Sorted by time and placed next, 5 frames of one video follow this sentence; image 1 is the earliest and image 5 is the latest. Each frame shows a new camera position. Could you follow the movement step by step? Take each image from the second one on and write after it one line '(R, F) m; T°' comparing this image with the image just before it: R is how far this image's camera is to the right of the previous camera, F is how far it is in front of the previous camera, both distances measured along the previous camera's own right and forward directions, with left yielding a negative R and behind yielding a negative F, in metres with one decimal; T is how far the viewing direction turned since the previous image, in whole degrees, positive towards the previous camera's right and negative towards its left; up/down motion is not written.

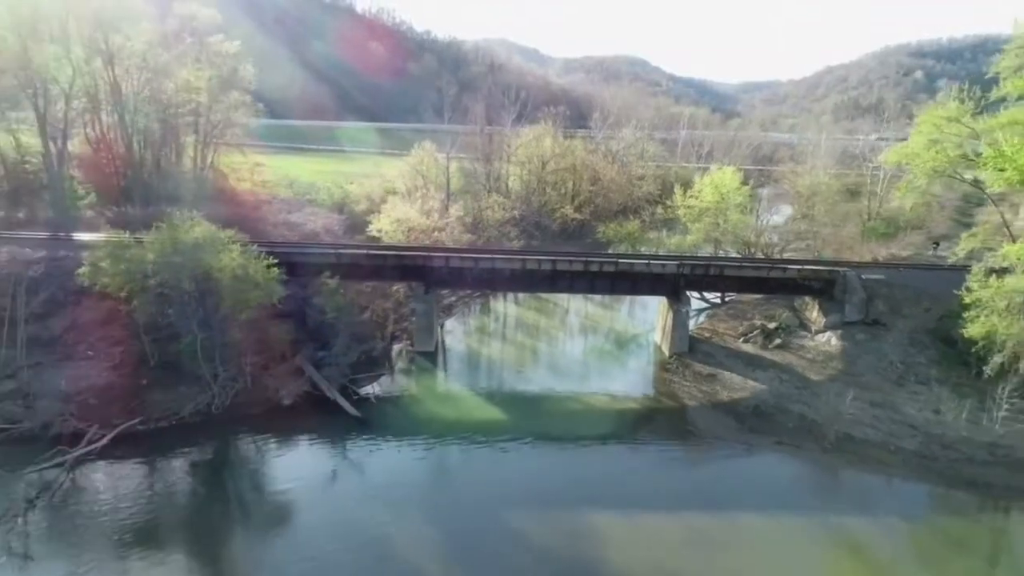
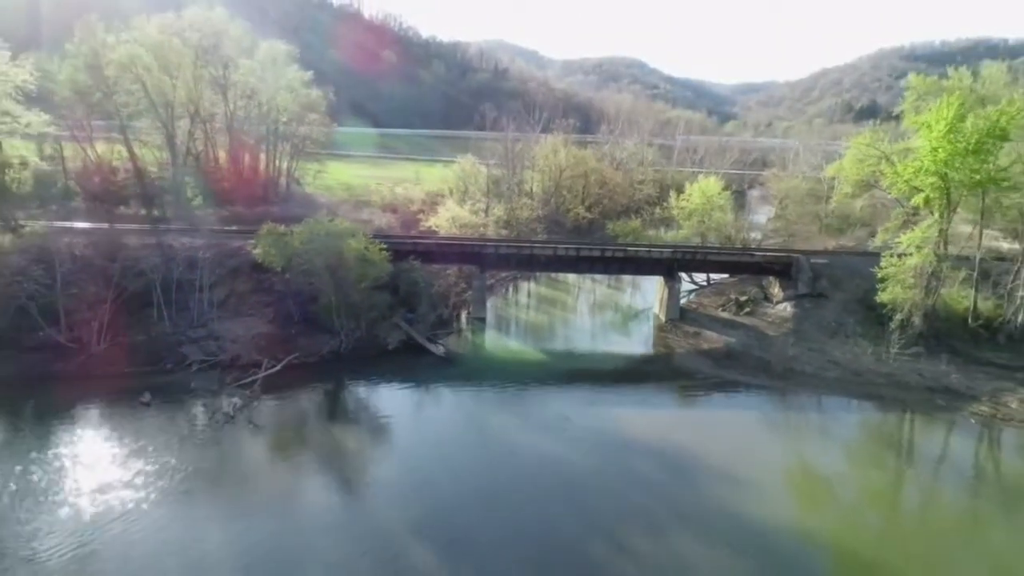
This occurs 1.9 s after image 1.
(-2.3, -10.8) m; 0°
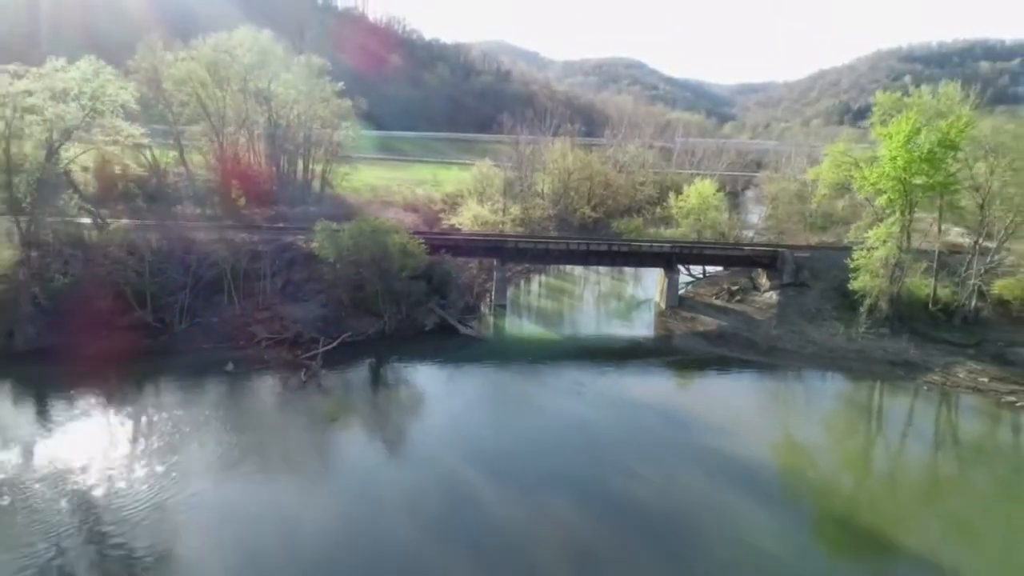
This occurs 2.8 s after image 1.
(-1.3, -5.8) m; 0°
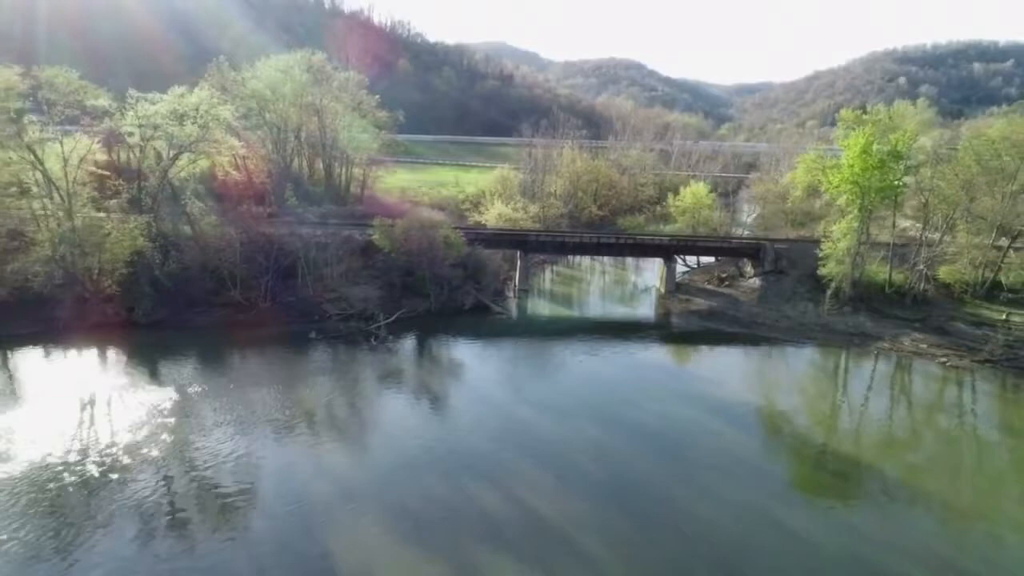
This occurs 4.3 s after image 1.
(-2.0, -8.6) m; 0°
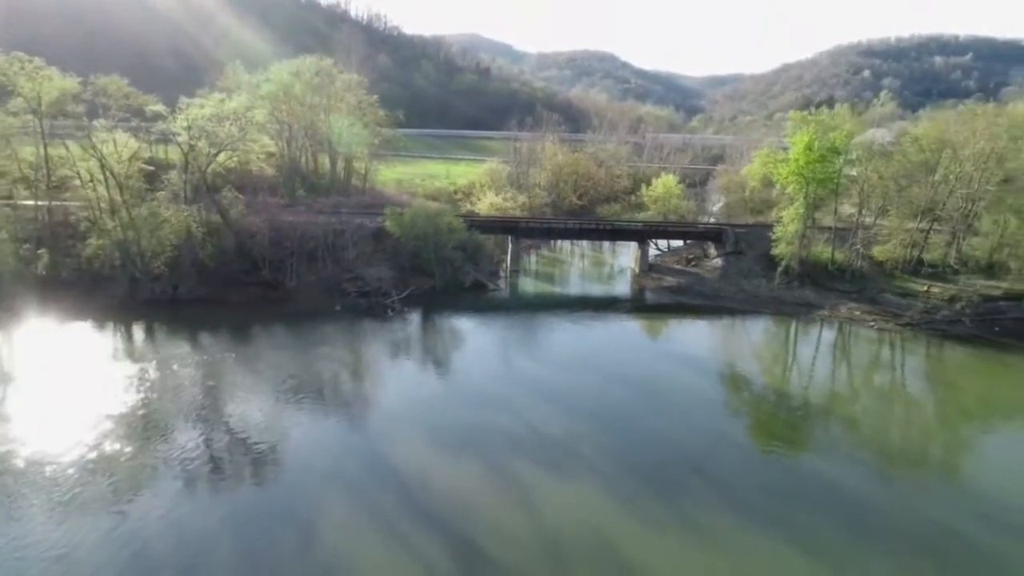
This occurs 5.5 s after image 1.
(-1.7, -7.4) m; +2°
